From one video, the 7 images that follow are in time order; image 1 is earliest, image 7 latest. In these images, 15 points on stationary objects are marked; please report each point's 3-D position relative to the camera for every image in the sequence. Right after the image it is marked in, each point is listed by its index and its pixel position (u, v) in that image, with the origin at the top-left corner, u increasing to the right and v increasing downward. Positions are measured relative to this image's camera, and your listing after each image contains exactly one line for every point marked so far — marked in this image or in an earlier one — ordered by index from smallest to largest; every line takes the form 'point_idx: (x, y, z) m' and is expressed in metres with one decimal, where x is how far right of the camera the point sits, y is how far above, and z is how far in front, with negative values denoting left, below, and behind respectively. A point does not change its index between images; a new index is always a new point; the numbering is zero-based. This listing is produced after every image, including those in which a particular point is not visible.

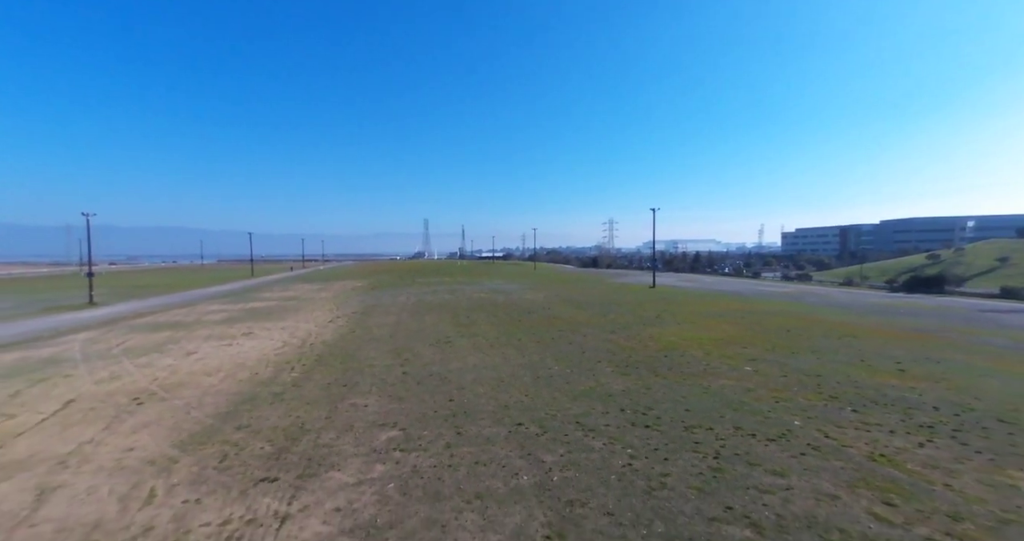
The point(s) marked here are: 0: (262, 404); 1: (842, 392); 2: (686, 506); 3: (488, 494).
0: (-5.6, -2.9, +9.2) m
1: (+6.9, -2.4, +8.5) m
2: (+2.1, -2.8, +4.9) m
3: (-0.3, -2.9, +5.4) m
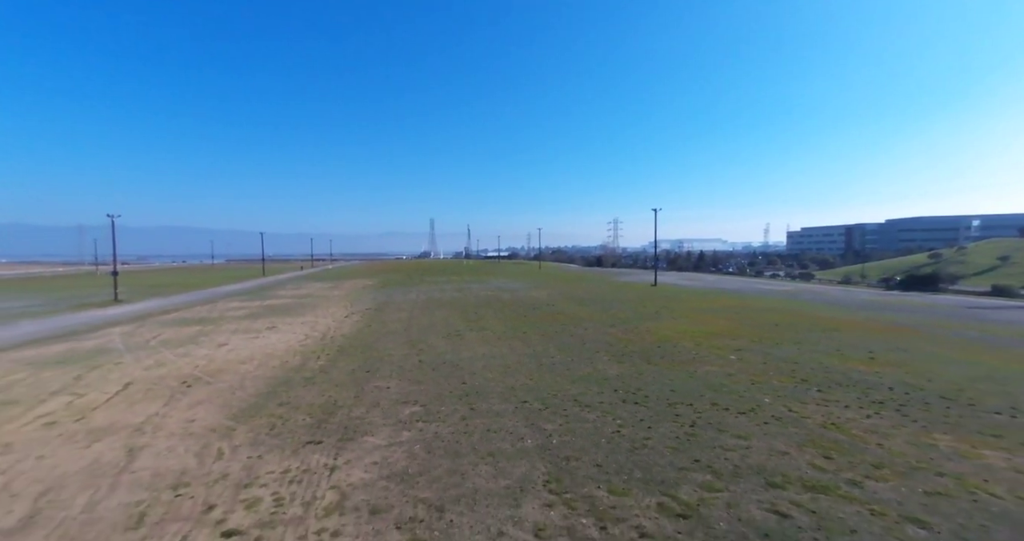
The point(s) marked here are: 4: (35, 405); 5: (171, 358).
0: (-5.4, -2.8, +10.3) m
1: (+7.0, -2.4, +9.6) m
2: (+2.2, -2.7, +6.0) m
3: (-0.2, -2.8, +6.5) m
4: (-10.4, -2.9, +8.9) m
5: (-11.0, -2.8, +13.2) m
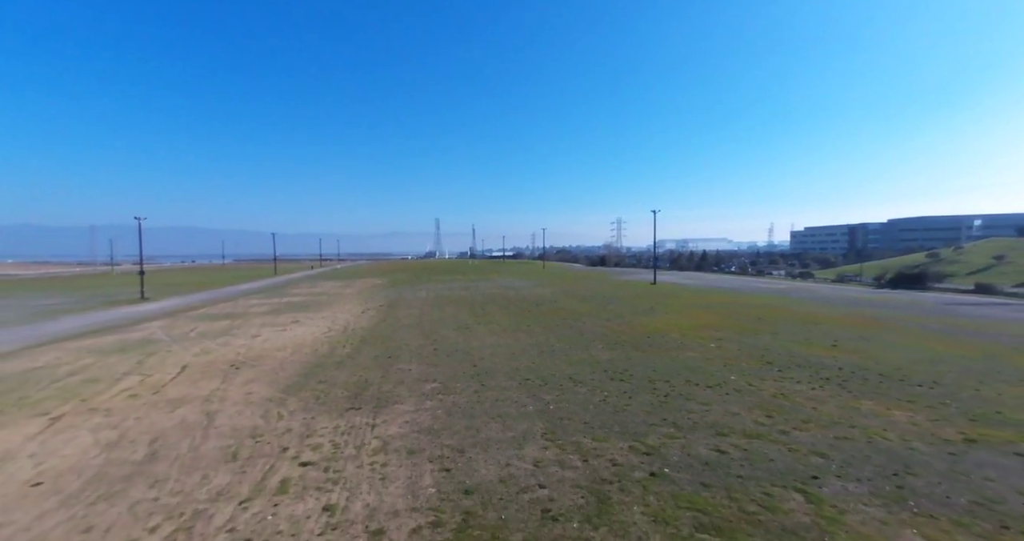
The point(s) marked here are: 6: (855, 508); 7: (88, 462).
0: (-5.3, -2.8, +11.9) m
1: (+7.1, -2.3, +11.0) m
2: (+2.3, -2.7, +7.5) m
3: (-0.1, -2.8, +8.0) m
4: (-10.3, -2.9, +10.6) m
5: (-10.8, -2.7, +14.8) m
6: (+3.9, -2.7, +4.7) m
7: (-6.6, -3.0, +6.4) m
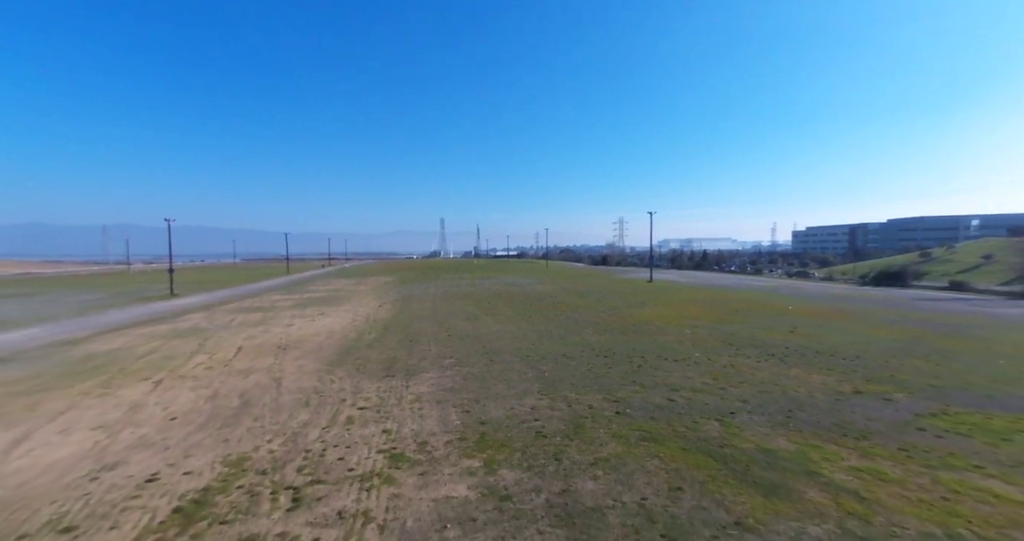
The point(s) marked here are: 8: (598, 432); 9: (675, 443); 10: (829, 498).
0: (-5.1, -2.6, +14.1) m
1: (+7.2, -2.2, +13.1) m
2: (+2.3, -2.6, +9.6) m
3: (-0.1, -2.6, +10.1) m
4: (-10.2, -2.7, +12.8) m
5: (-10.7, -2.6, +17.1) m
6: (+4.0, -2.6, +6.8) m
7: (-6.6, -2.9, +8.6) m
8: (+1.4, -2.7, +6.9) m
9: (+2.5, -2.6, +6.4) m
10: (+3.7, -2.7, +4.8) m
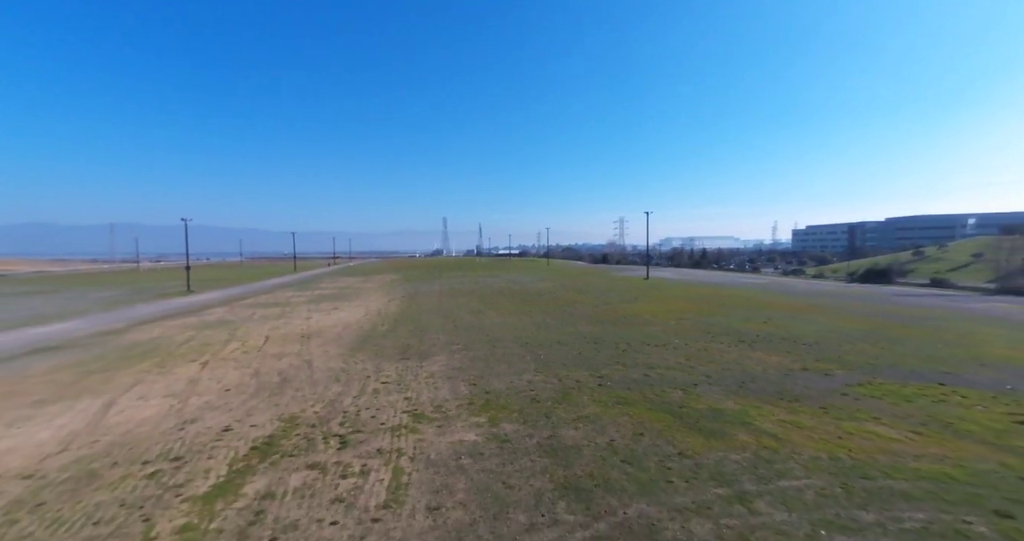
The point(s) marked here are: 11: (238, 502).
0: (-5.1, -2.5, +15.6) m
1: (+7.3, -2.1, +14.5) m
2: (+2.3, -2.4, +11.0) m
3: (-0.1, -2.5, +11.6) m
4: (-10.1, -2.6, +14.3) m
5: (-10.6, -2.5, +18.6) m
6: (+3.9, -2.5, +8.3) m
7: (-6.6, -2.8, +10.2) m
8: (+1.4, -2.6, +8.4) m
9: (+2.5, -2.5, +7.9) m
10: (+3.7, -2.6, +6.3) m
11: (-3.4, -2.9, +5.1) m
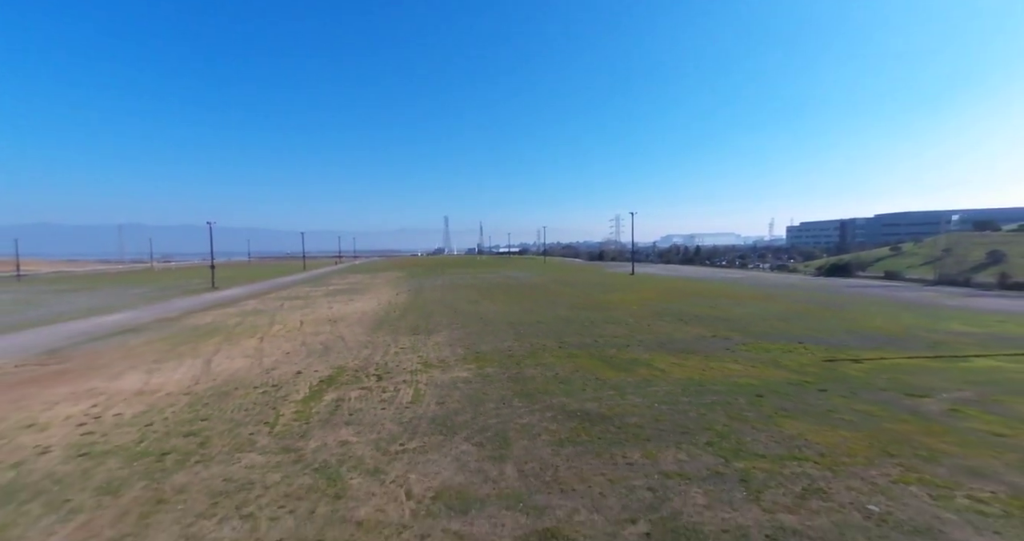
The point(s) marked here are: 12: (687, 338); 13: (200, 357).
0: (-5.6, -2.3, +19.0) m
1: (+6.8, -1.8, +17.8) m
2: (+1.9, -2.2, +14.4) m
3: (-0.5, -2.3, +15.0) m
4: (-10.6, -2.4, +17.8) m
5: (-11.1, -2.3, +22.0) m
6: (+3.5, -2.3, +11.7) m
7: (-7.0, -2.6, +13.6) m
8: (+1.0, -2.4, +11.7) m
9: (+2.0, -2.3, +11.2) m
10: (+3.2, -2.4, +9.6) m
11: (-3.9, -2.7, +8.5) m
12: (+5.5, -2.1, +12.7) m
13: (-9.6, -2.7, +12.5) m
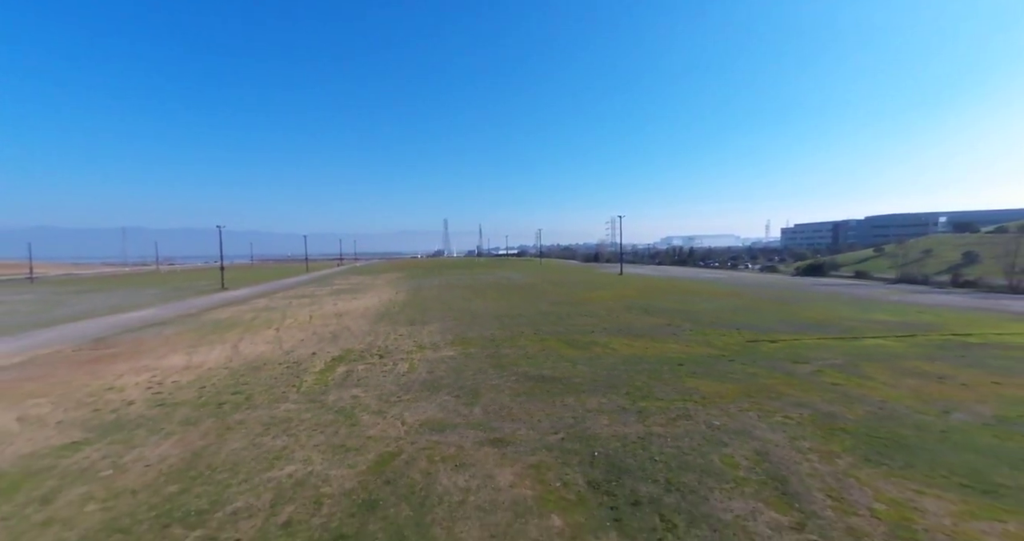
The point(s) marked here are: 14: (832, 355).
0: (-6.2, -2.3, +21.1) m
1: (+6.2, -1.7, +19.9) m
2: (+1.3, -2.2, +16.5) m
3: (-1.1, -2.3, +17.0) m
4: (-11.2, -2.4, +19.8) m
5: (-11.7, -2.3, +24.1) m
6: (+2.9, -2.2, +13.7) m
7: (-7.6, -2.5, +15.6) m
8: (+0.3, -2.3, +13.8) m
9: (+1.4, -2.2, +13.3) m
10: (+2.6, -2.3, +11.7) m
11: (-4.6, -2.7, +10.6) m
12: (+4.9, -2.0, +14.8) m
13: (-10.2, -2.6, +14.6) m
14: (+7.7, -2.0, +9.8) m
